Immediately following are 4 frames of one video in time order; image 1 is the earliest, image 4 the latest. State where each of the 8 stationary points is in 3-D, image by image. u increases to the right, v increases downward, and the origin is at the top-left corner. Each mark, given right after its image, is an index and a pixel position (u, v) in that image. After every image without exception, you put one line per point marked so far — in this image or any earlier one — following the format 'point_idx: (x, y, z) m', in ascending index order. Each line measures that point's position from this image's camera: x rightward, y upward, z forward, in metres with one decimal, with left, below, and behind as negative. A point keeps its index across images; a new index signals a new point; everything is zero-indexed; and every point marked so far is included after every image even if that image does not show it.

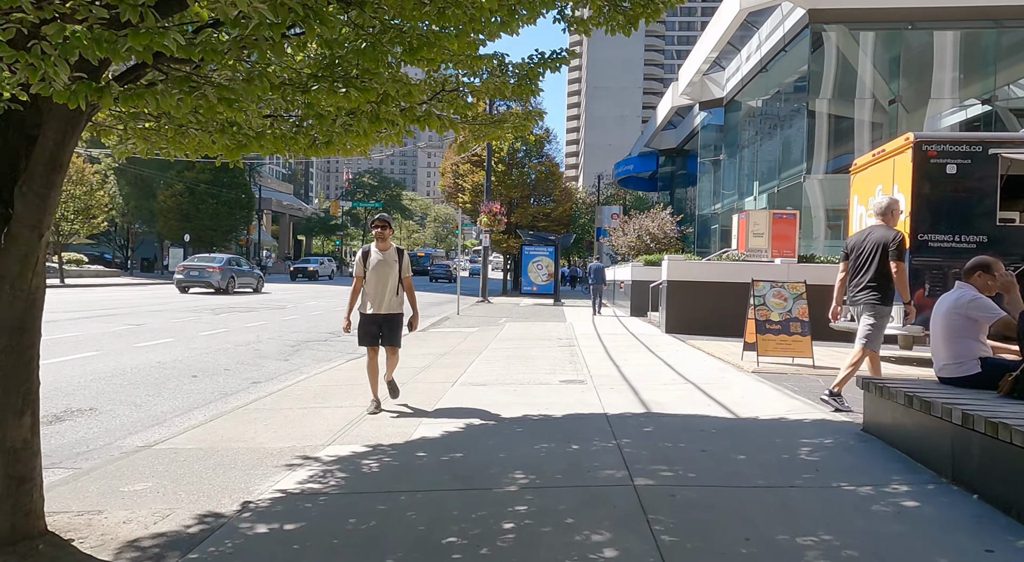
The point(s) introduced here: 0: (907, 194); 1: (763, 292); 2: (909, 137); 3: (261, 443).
0: (+4.9, +1.1, +10.5) m
1: (+2.9, -0.1, +10.0) m
2: (+4.9, +1.8, +10.5) m
3: (-1.9, -1.2, +6.3) m
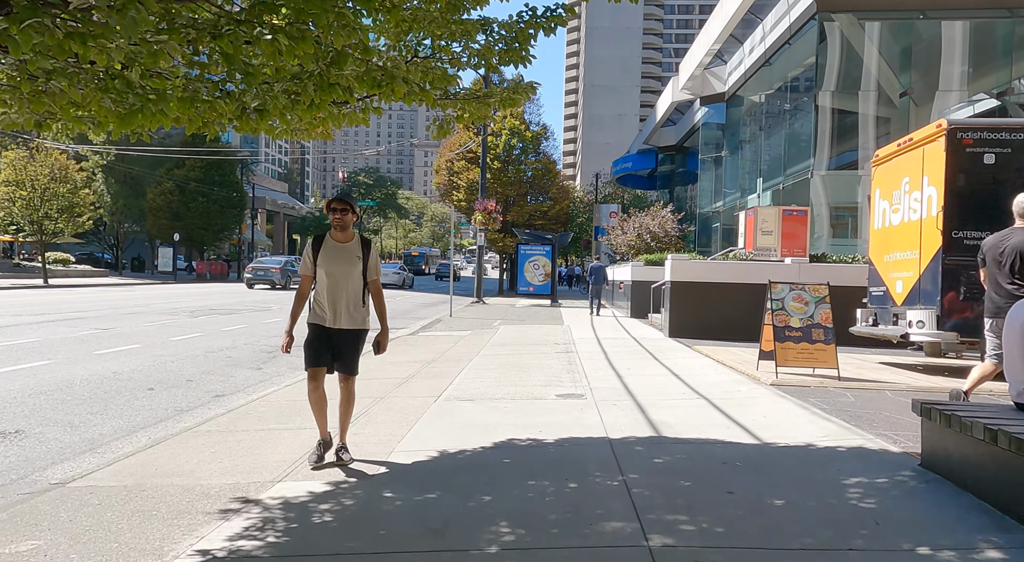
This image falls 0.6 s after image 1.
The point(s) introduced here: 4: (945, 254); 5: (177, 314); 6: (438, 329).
0: (+4.8, +1.0, +9.5) m
1: (+2.9, -0.1, +9.1) m
2: (+4.8, +1.7, +9.5) m
3: (-1.9, -1.2, +5.3) m
4: (+4.8, +0.3, +9.5) m
5: (-7.7, -0.8, +19.8) m
6: (-1.7, -1.1, +19.8) m
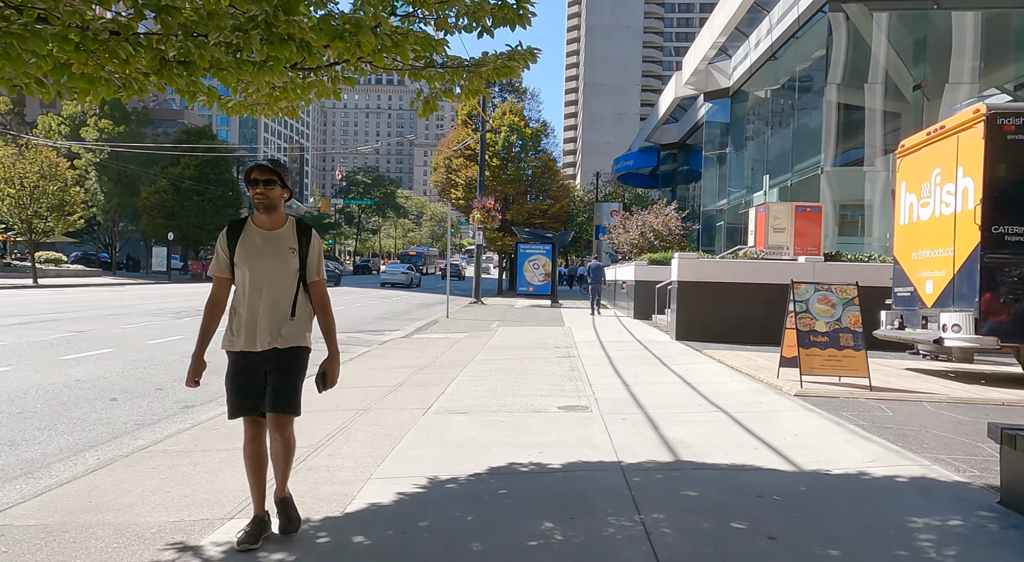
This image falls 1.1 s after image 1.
0: (+4.7, +1.1, +8.7) m
1: (+2.8, -0.1, +8.2) m
2: (+4.8, +1.7, +8.7) m
3: (-2.0, -1.2, +4.5) m
4: (+4.8, +0.3, +8.7) m
5: (-7.8, -0.8, +18.9) m
6: (-1.8, -1.1, +19.0) m
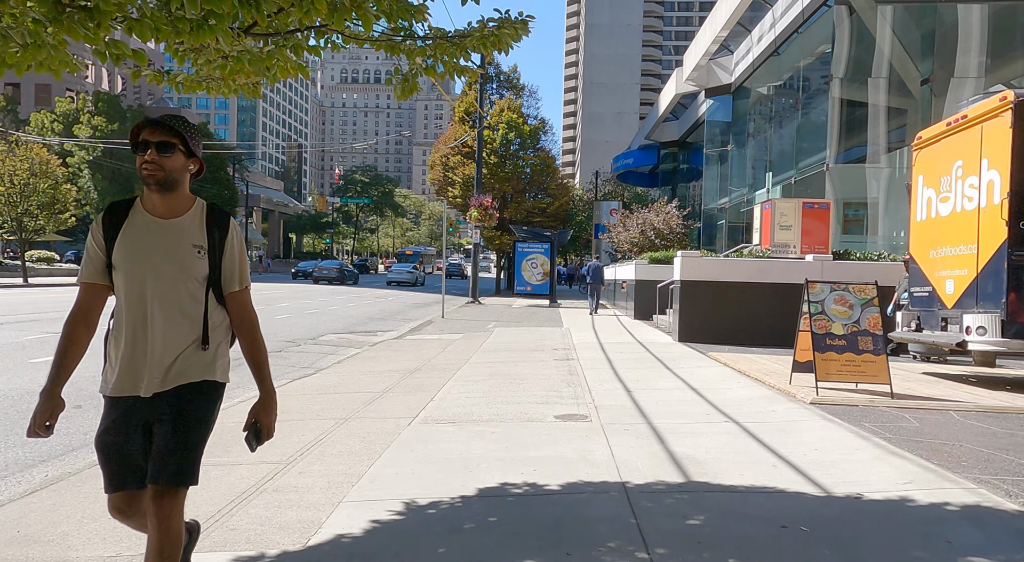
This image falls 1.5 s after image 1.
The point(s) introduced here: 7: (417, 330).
0: (+4.7, +1.1, +8.1) m
1: (+2.8, -0.1, +7.7) m
2: (+4.7, +1.8, +8.1) m
3: (-2.0, -1.2, +3.9) m
4: (+4.7, +0.3, +8.1) m
5: (-7.8, -0.7, +18.3) m
6: (-1.8, -1.1, +18.4) m
7: (-2.1, -1.1, +19.4) m
